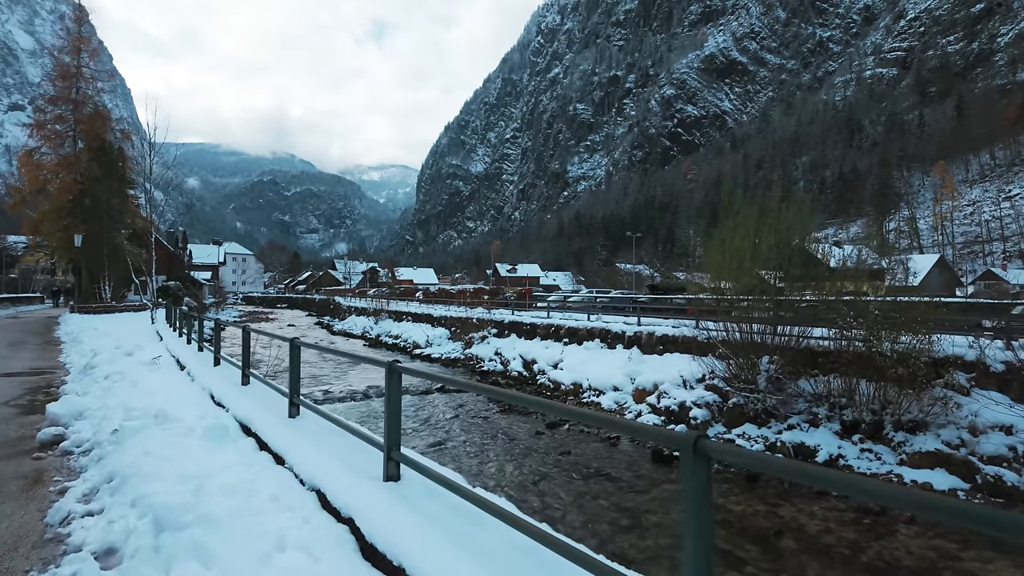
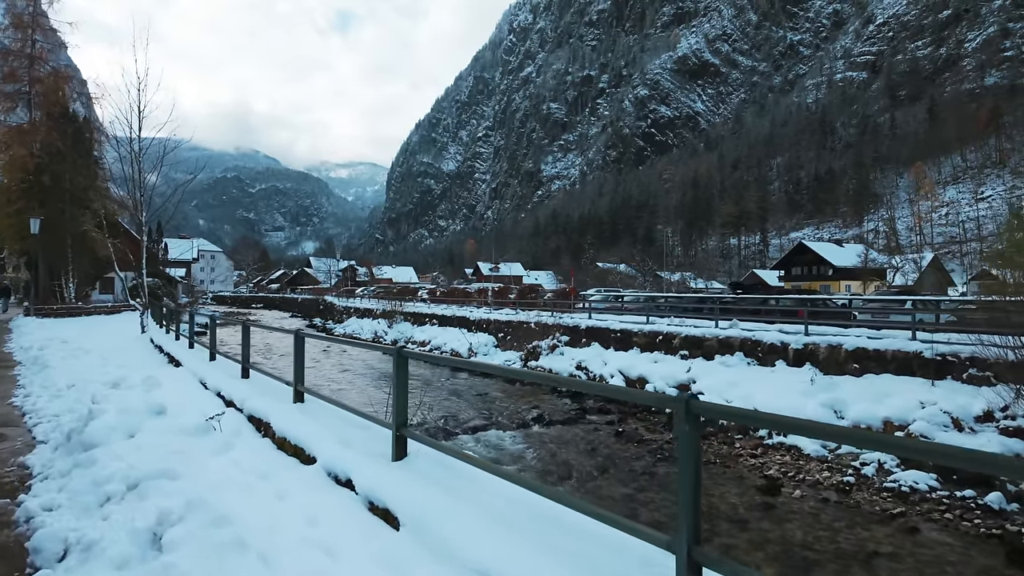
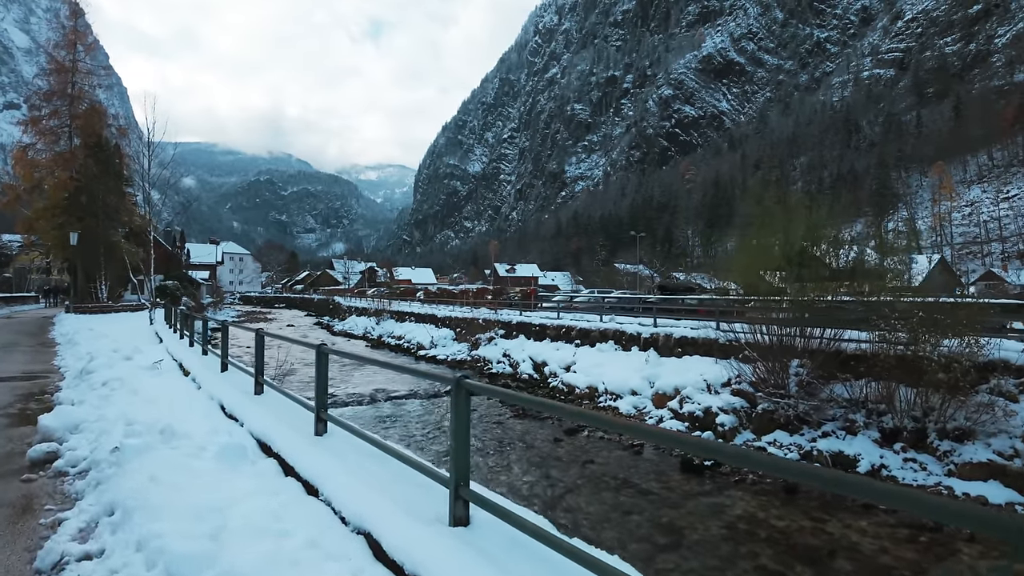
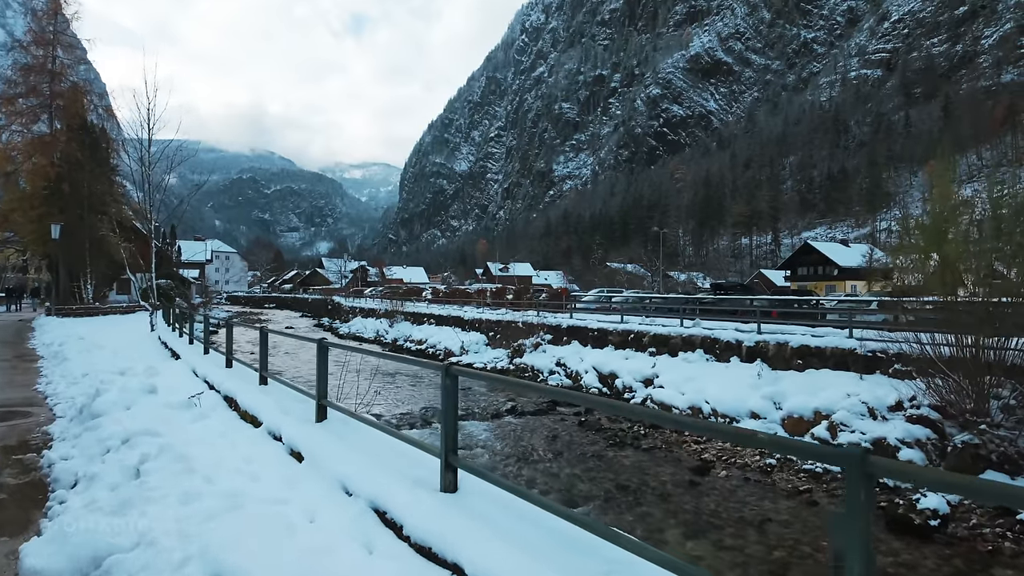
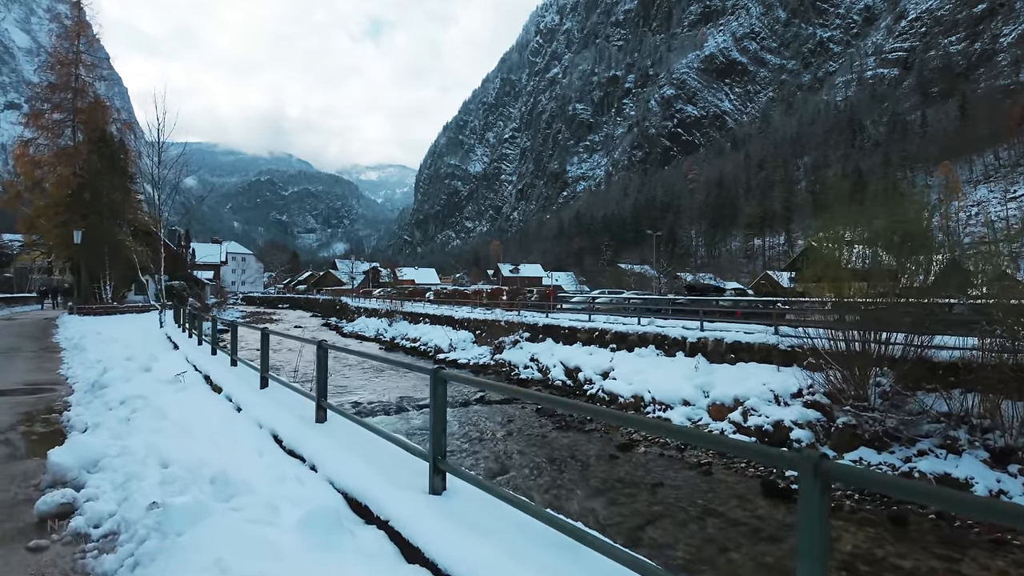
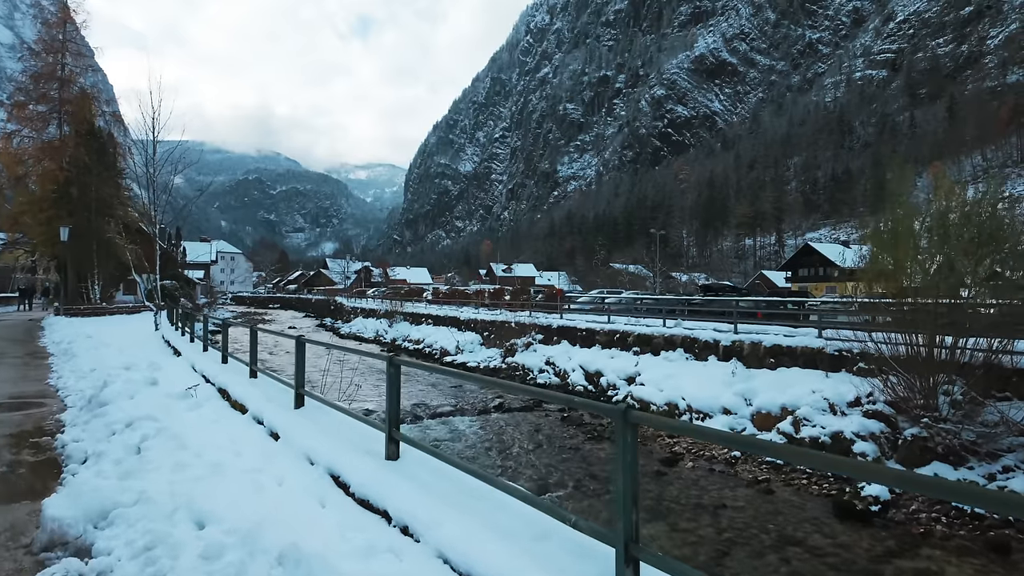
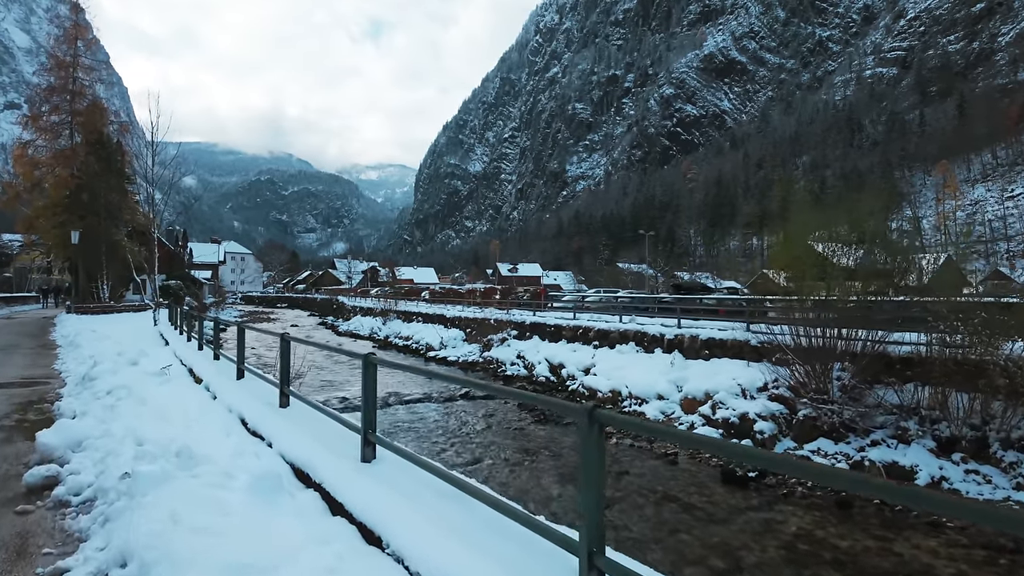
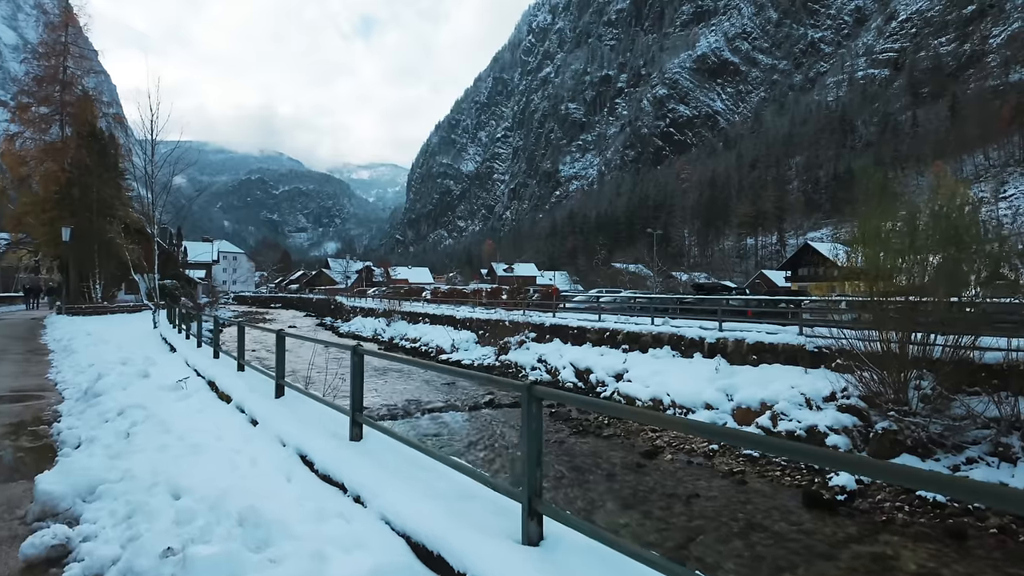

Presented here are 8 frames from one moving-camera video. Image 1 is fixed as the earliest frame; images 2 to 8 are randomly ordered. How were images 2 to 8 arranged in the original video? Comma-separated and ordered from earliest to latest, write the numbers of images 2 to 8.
3, 7, 5, 8, 6, 4, 2
